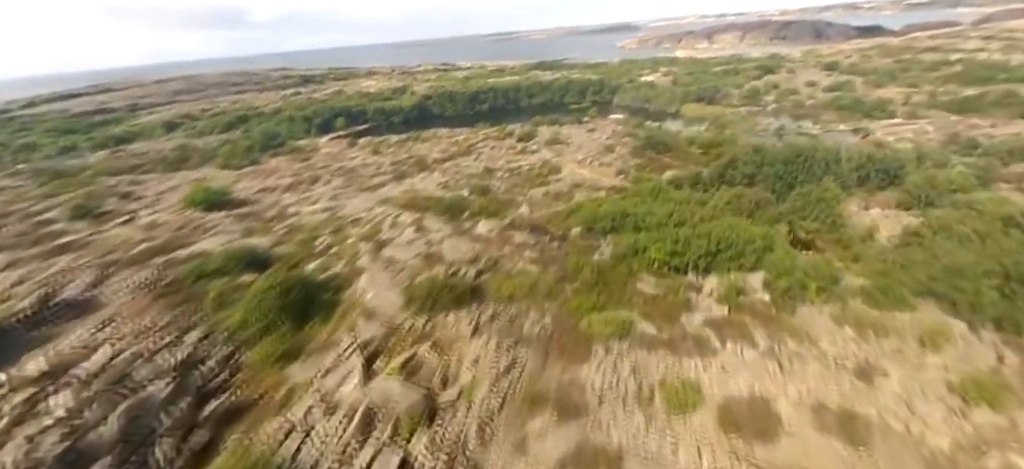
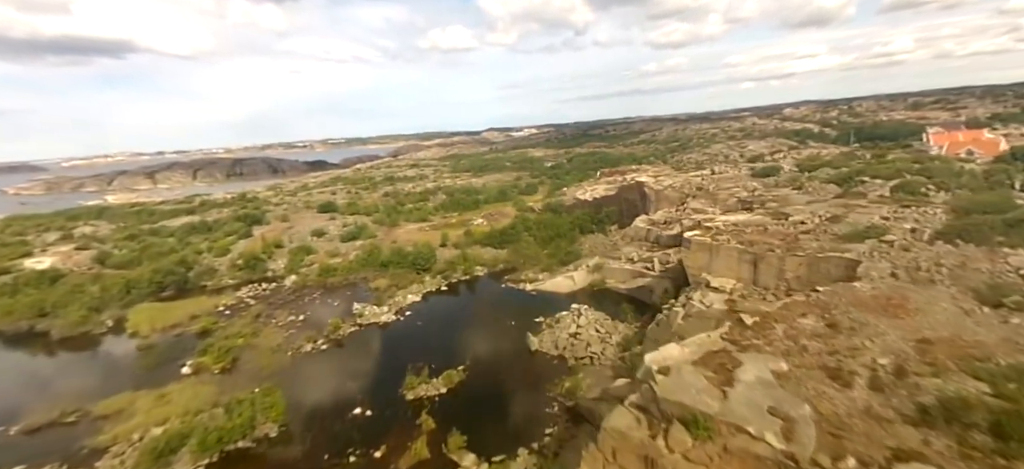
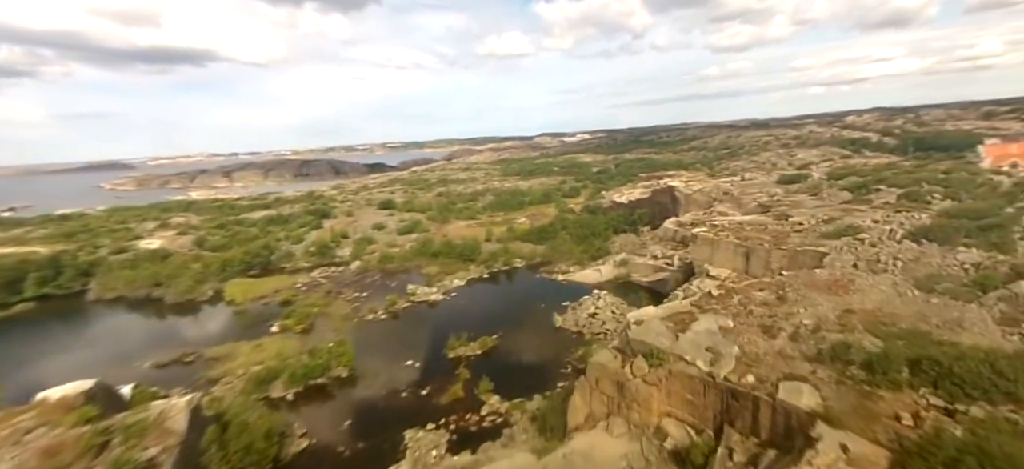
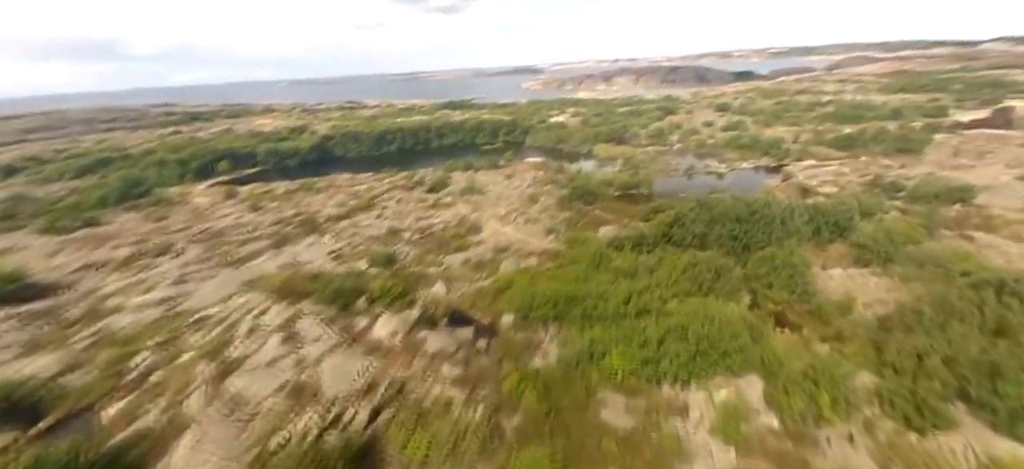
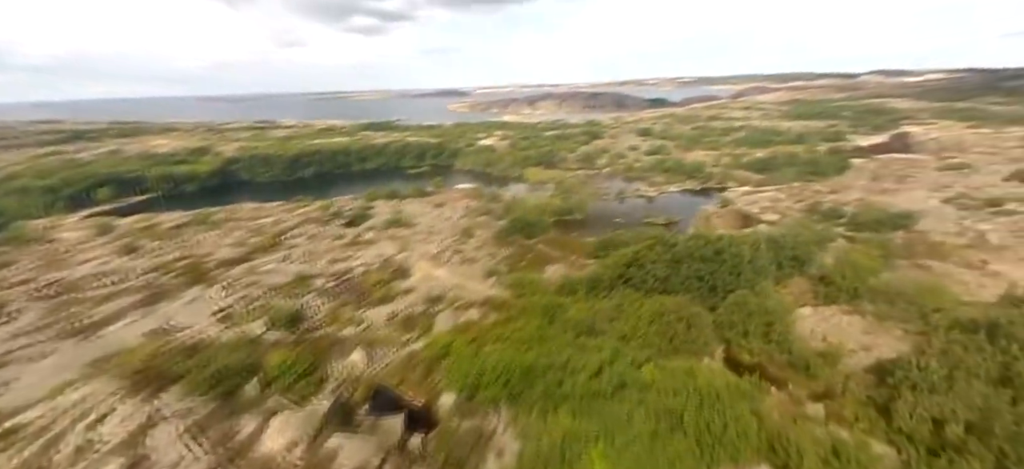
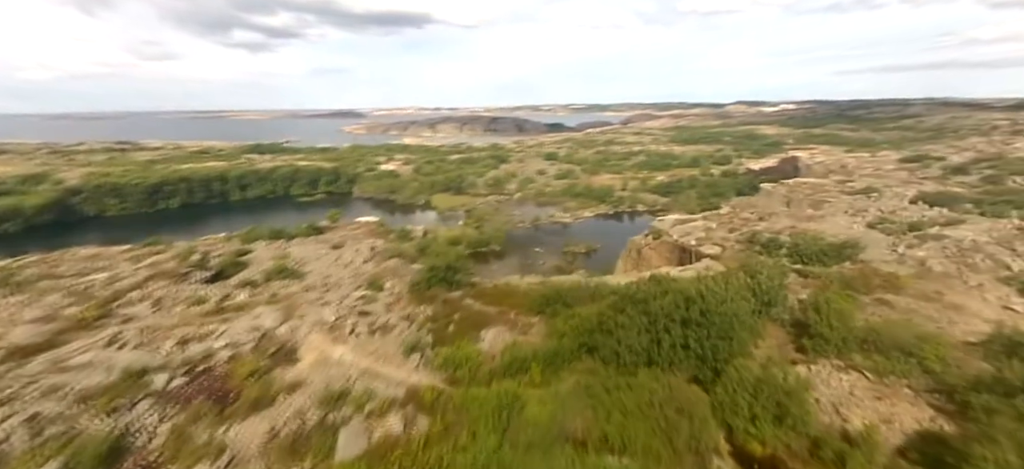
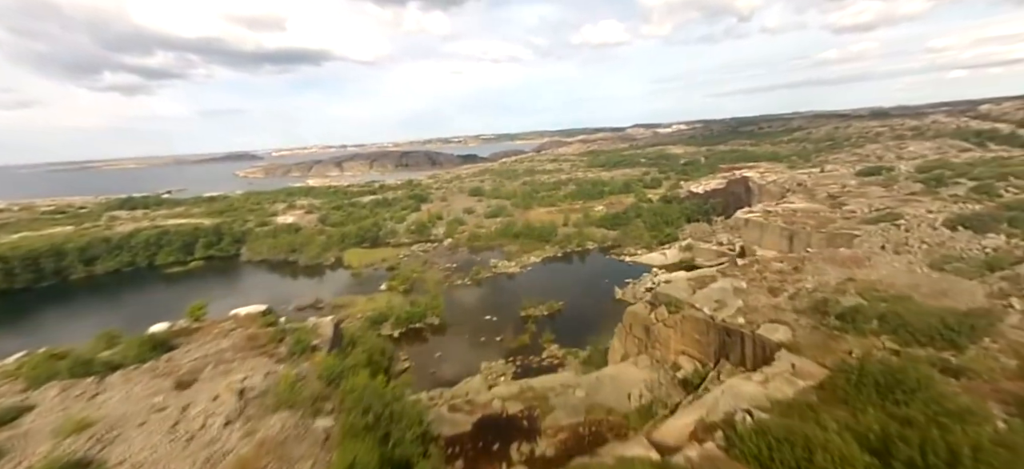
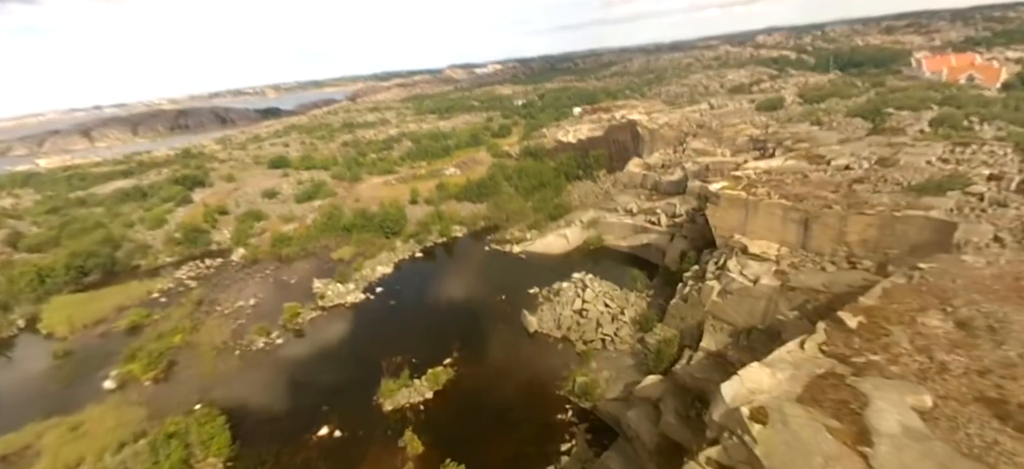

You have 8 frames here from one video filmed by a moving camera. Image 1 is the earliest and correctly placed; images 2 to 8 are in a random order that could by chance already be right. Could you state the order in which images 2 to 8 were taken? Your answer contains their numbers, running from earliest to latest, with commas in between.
4, 5, 6, 7, 3, 2, 8
